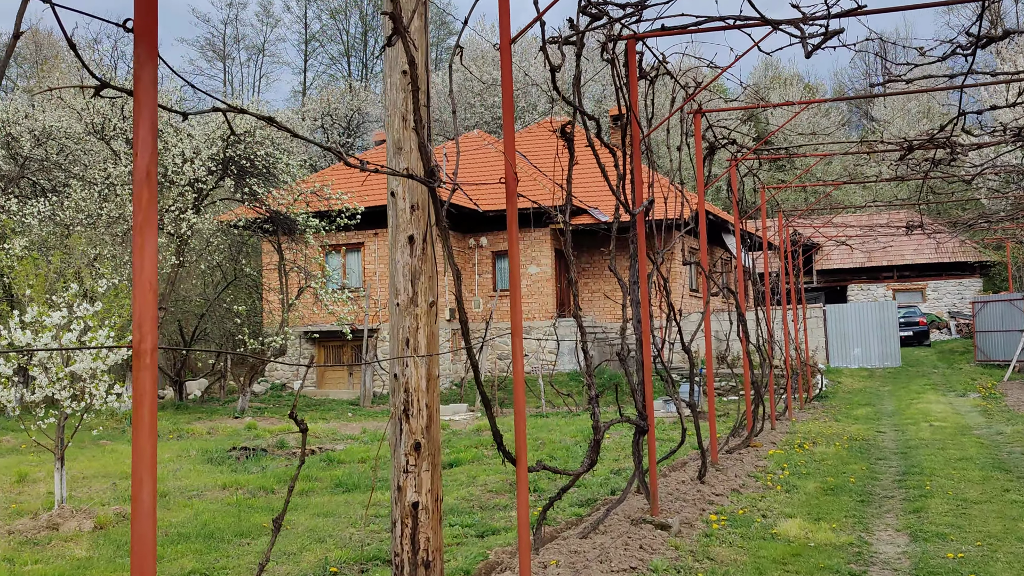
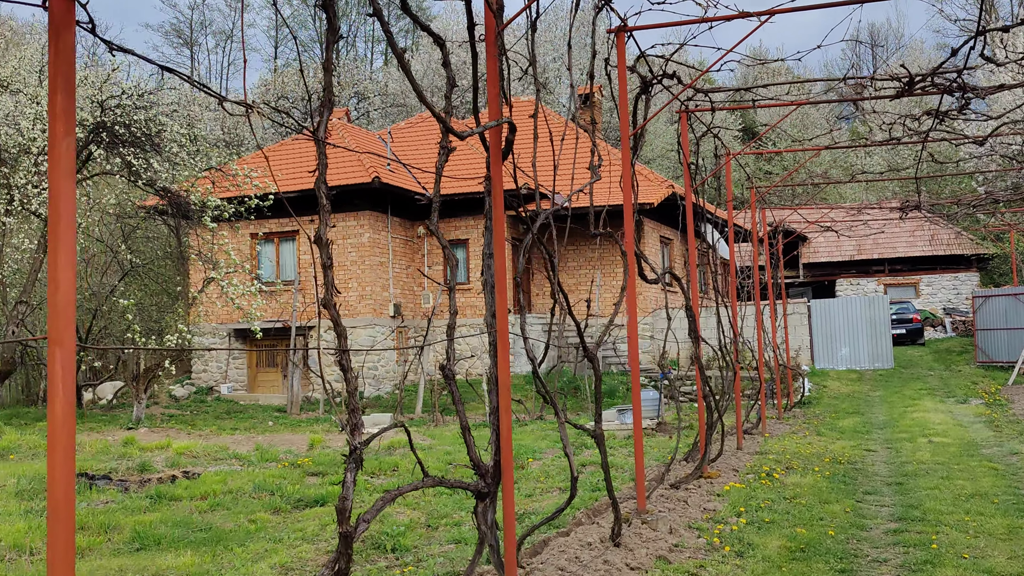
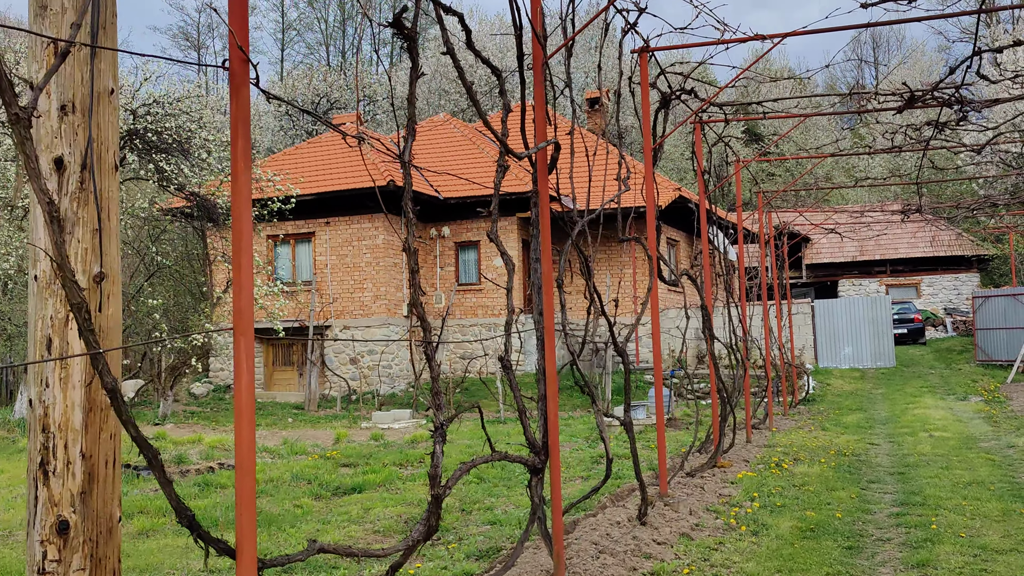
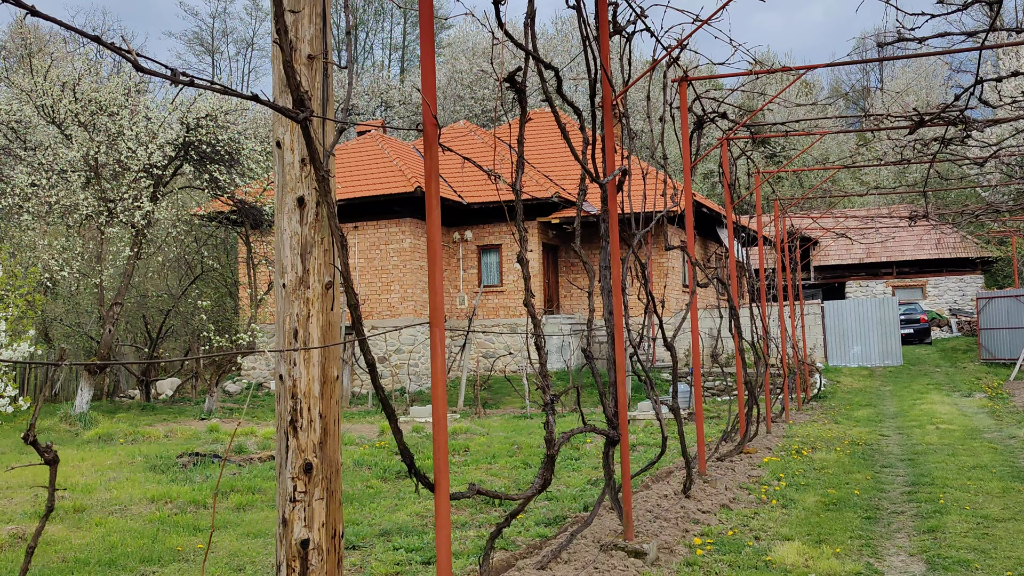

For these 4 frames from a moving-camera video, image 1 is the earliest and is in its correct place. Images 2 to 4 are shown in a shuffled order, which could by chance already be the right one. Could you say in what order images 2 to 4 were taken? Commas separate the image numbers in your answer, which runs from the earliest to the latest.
4, 3, 2
